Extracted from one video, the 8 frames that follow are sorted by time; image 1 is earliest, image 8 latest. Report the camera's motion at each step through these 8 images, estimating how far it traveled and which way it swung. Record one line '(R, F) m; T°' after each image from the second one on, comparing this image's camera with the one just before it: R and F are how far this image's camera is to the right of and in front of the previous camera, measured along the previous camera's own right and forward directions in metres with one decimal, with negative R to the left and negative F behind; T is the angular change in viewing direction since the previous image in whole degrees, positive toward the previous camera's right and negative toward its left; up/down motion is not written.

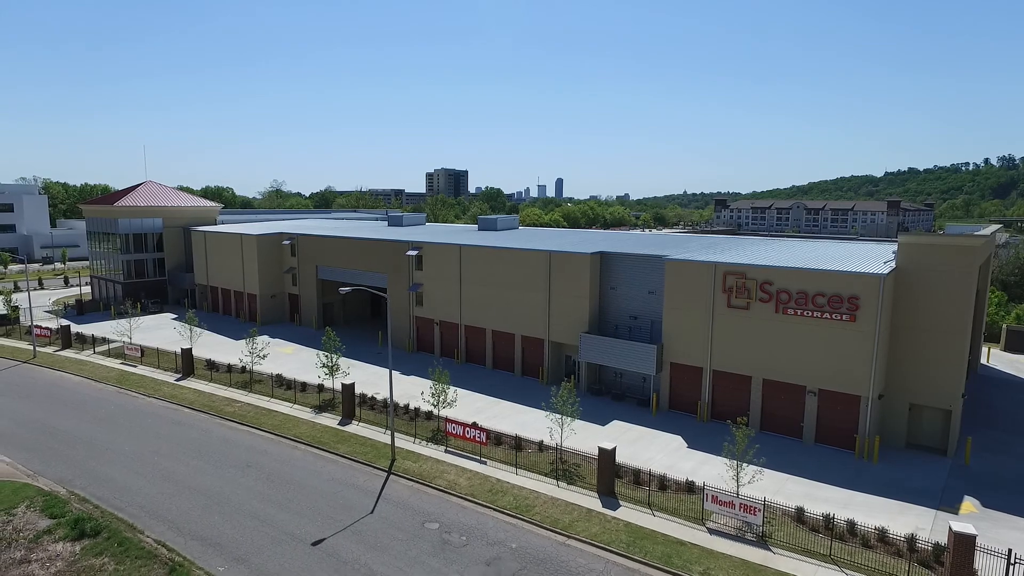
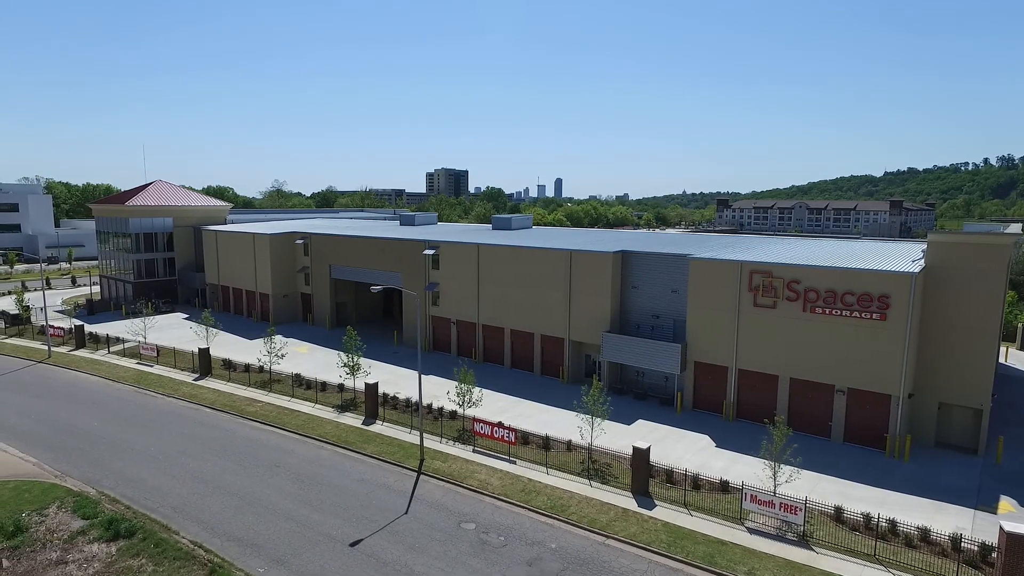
(-1.3, +0.1) m; 0°
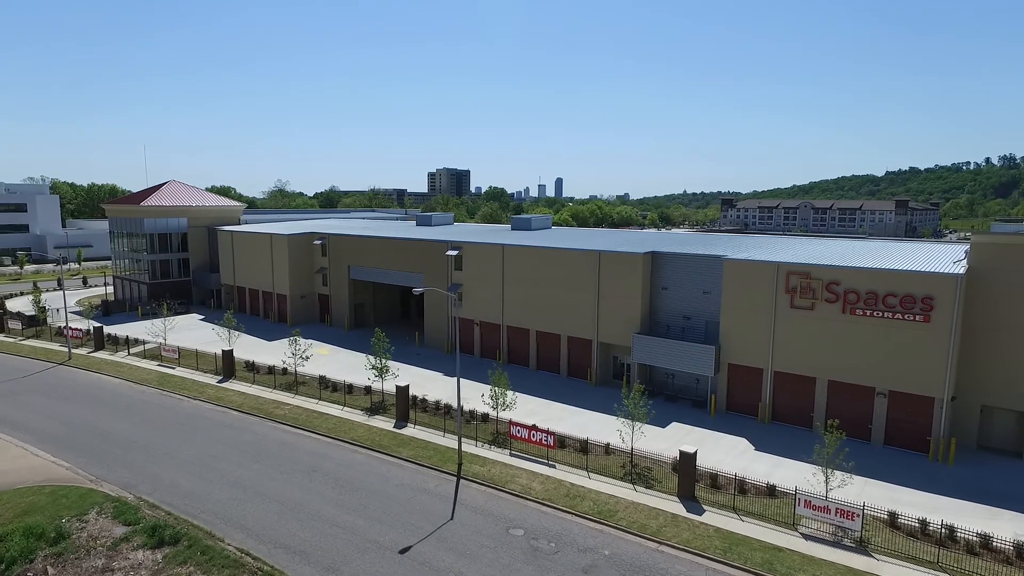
(-1.6, +0.3) m; 0°
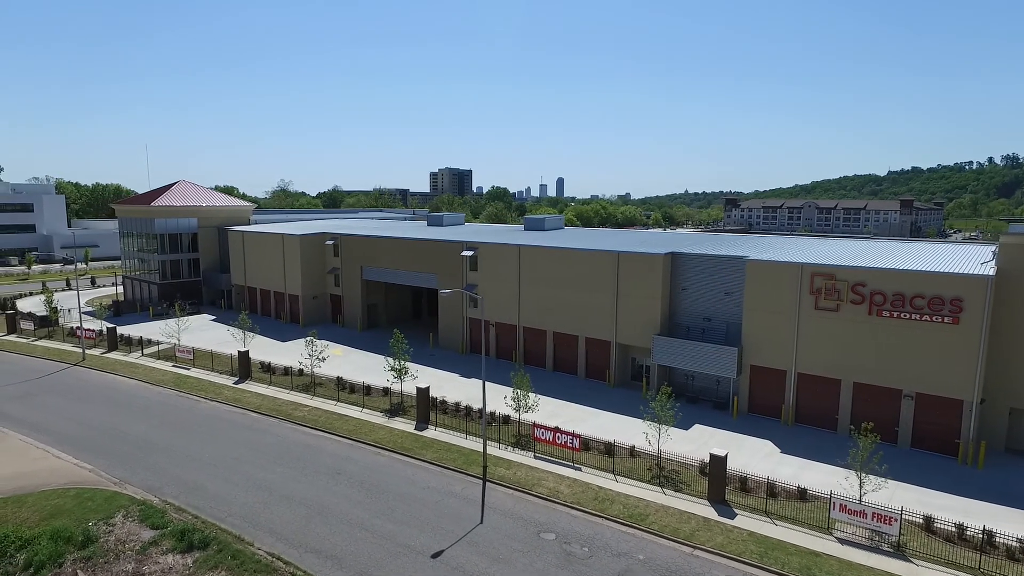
(-1.0, +0.2) m; 0°
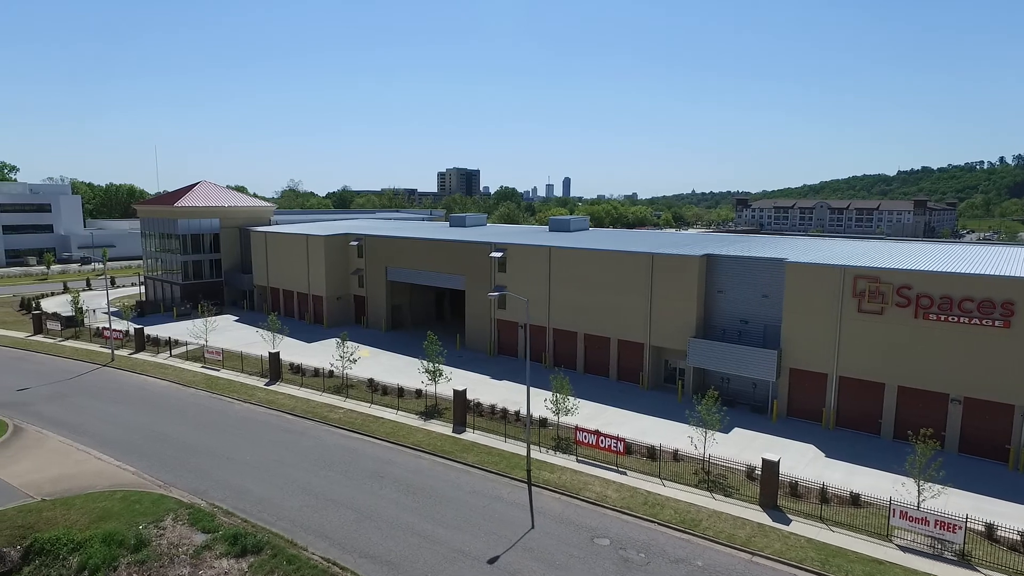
(-1.6, +0.2) m; 0°
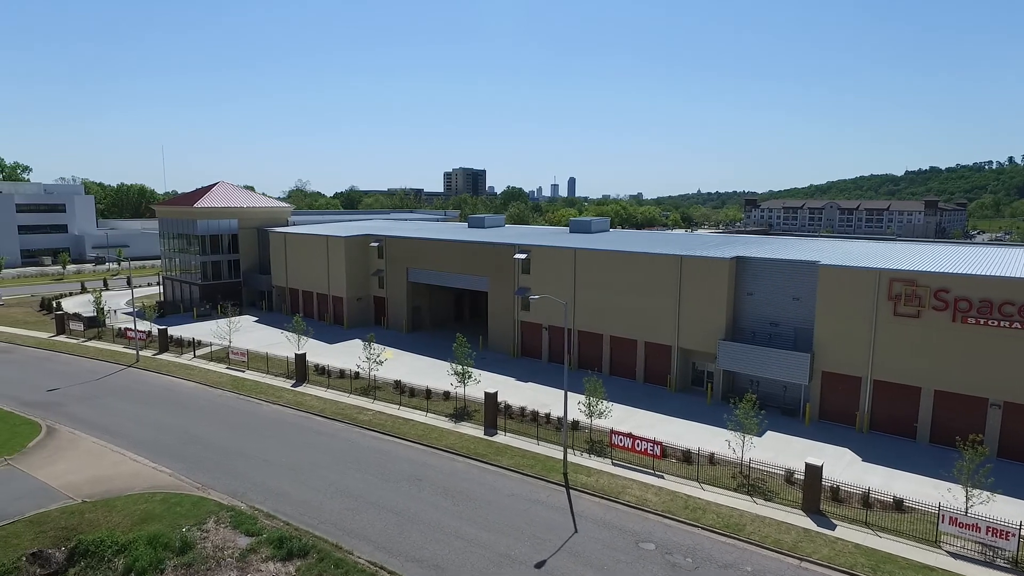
(-1.3, +0.1) m; 0°
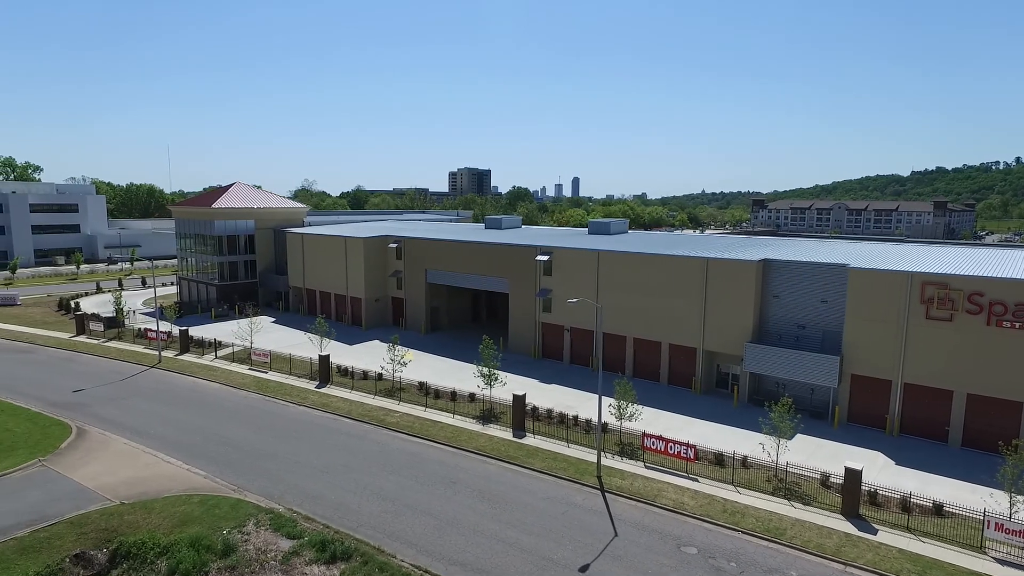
(-1.3, 0.0) m; 0°
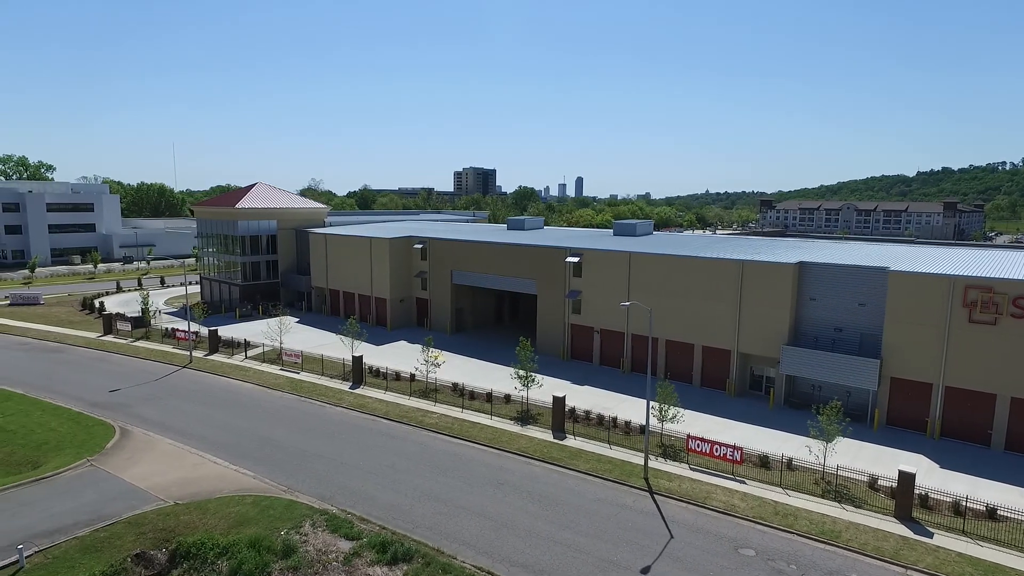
(-1.8, -0.1) m; 0°
